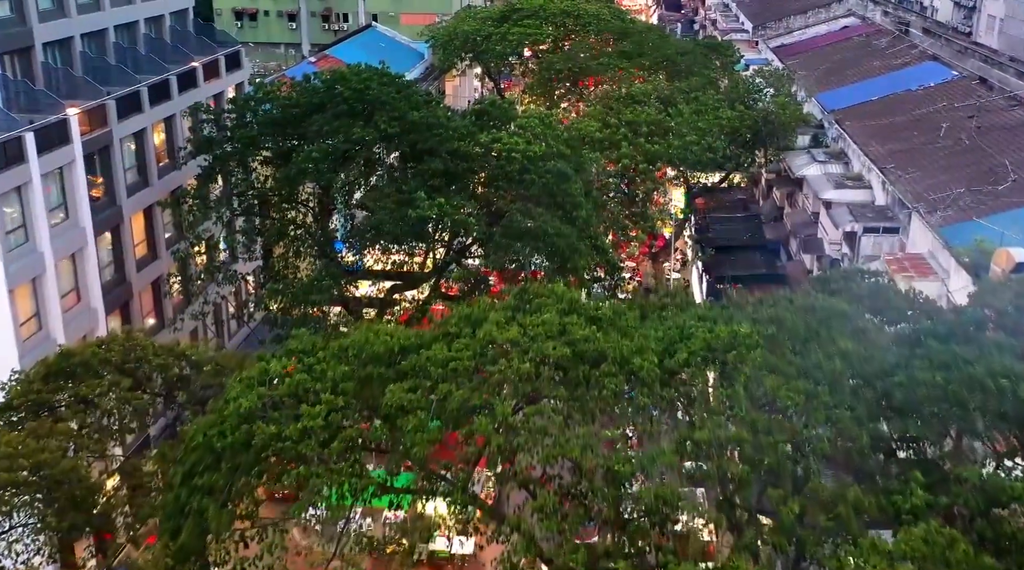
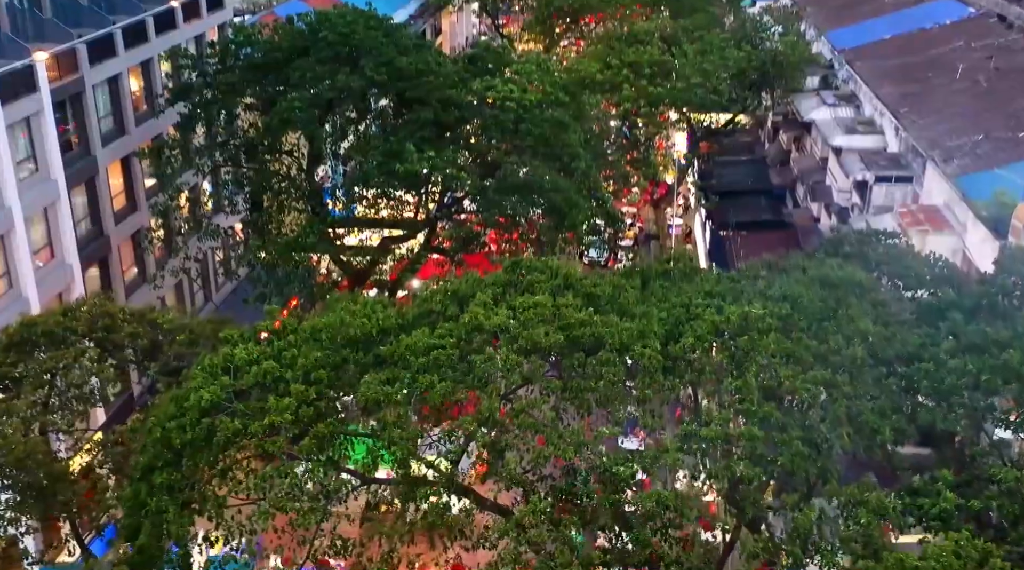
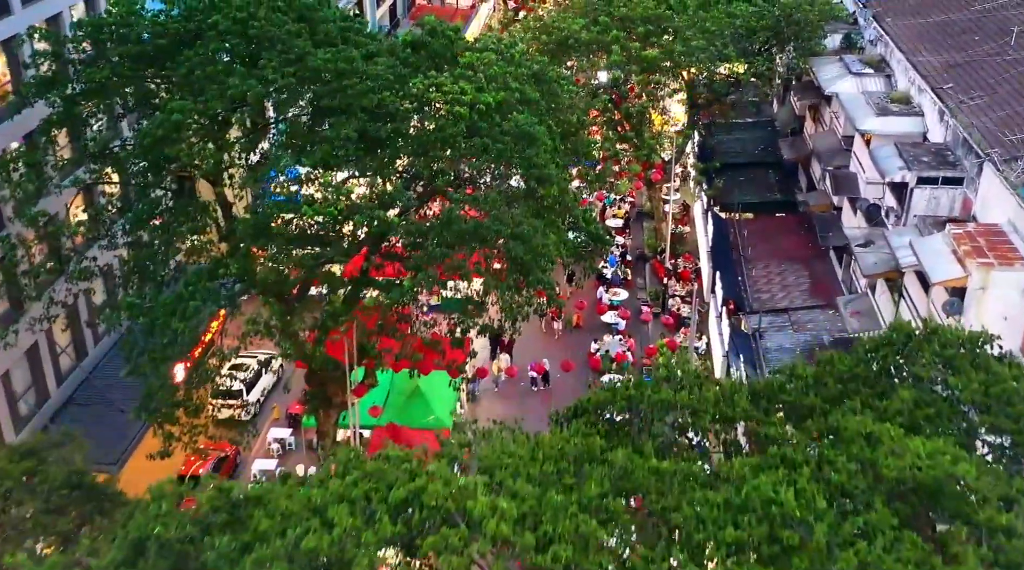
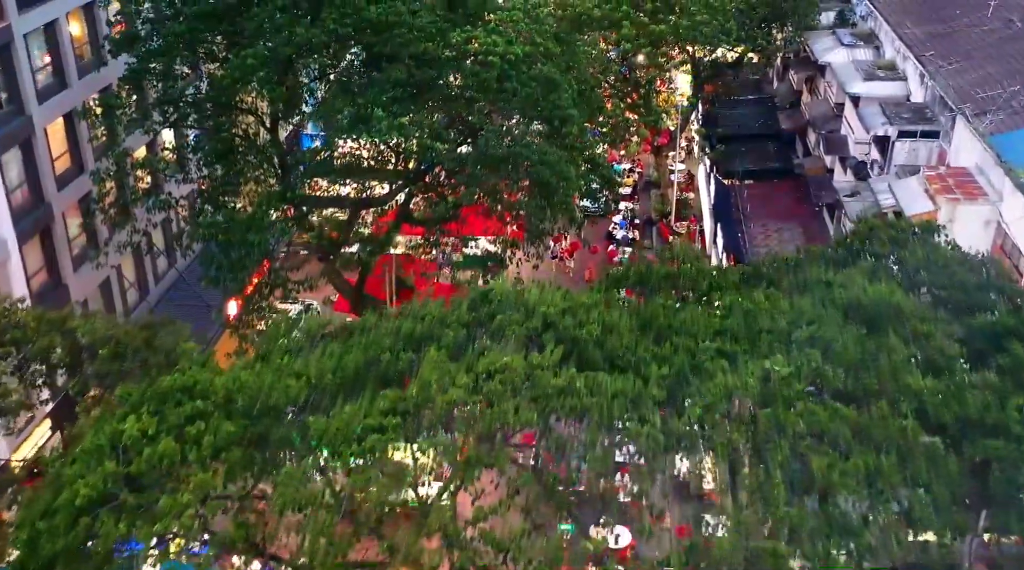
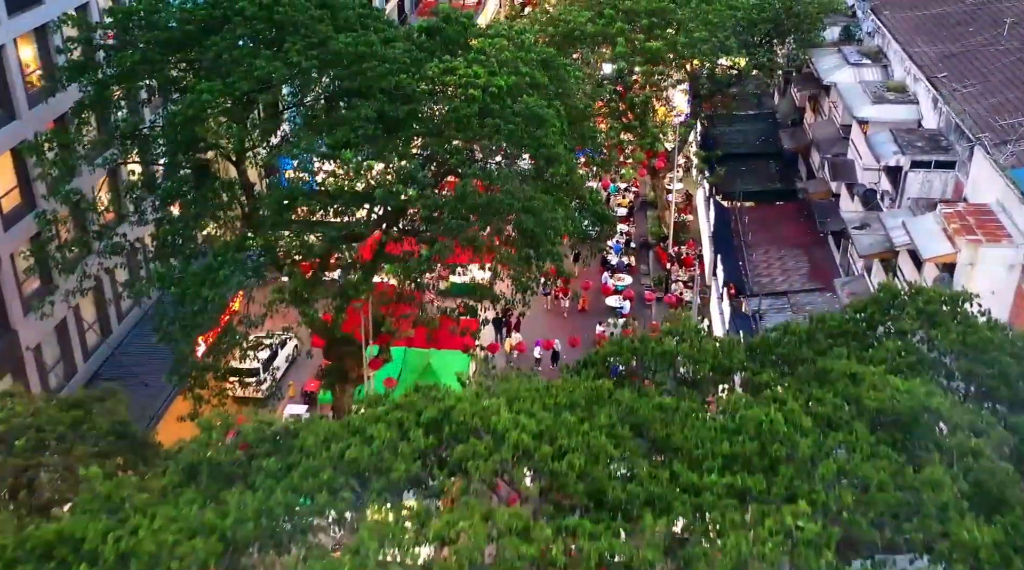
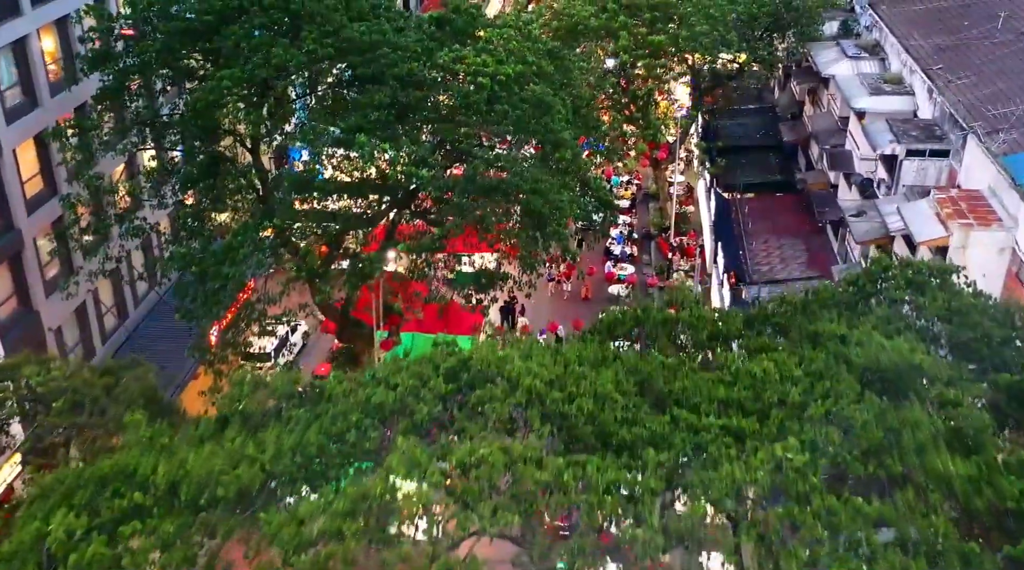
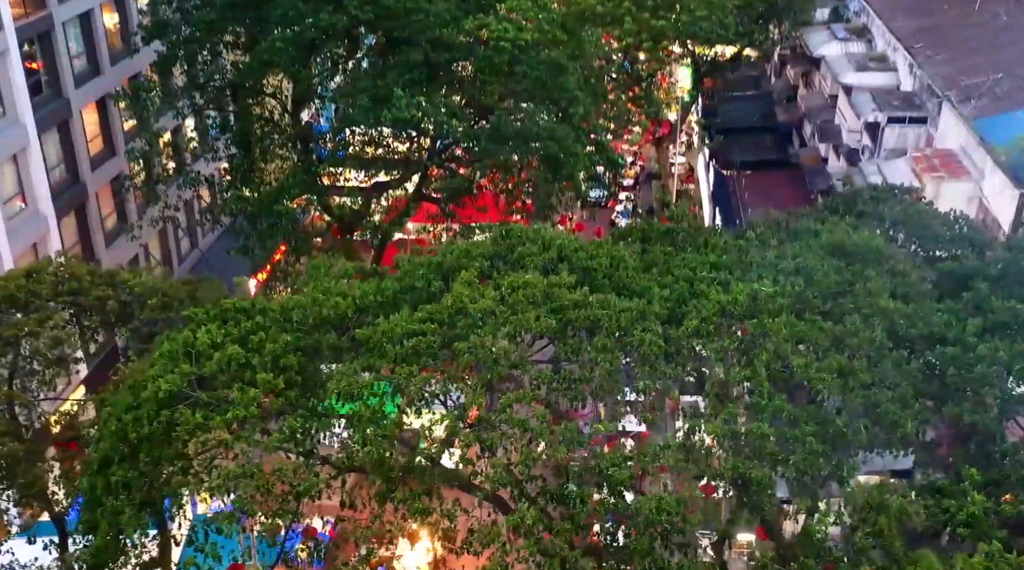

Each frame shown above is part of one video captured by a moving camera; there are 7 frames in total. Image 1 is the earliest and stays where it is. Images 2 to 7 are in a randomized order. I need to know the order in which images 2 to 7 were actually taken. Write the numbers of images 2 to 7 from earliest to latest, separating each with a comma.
2, 7, 4, 6, 5, 3
